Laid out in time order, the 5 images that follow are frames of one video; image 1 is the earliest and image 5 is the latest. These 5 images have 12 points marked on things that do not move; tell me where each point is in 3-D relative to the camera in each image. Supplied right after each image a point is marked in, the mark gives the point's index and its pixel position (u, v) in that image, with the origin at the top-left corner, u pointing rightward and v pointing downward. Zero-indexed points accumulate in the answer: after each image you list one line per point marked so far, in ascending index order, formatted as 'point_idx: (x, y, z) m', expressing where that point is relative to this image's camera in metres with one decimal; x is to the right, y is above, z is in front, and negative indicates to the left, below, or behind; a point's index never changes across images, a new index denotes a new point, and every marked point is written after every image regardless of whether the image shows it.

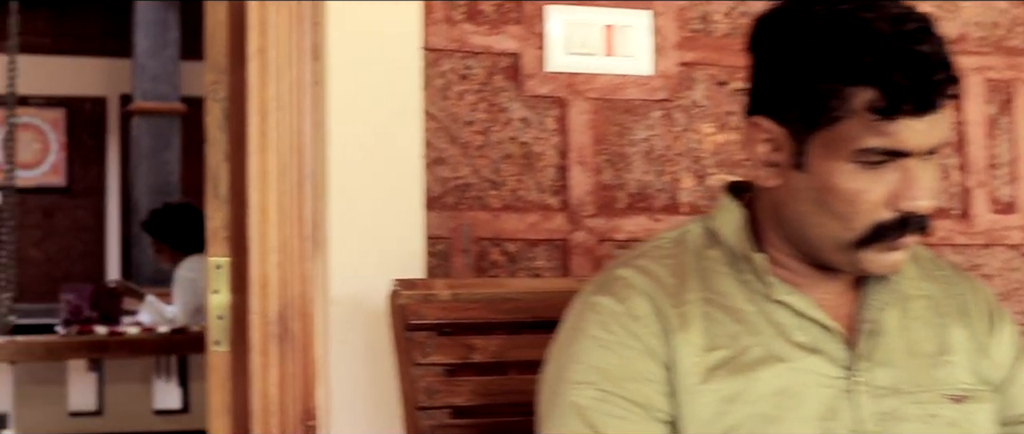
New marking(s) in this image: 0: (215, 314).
0: (-0.3, -0.1, +2.0) m
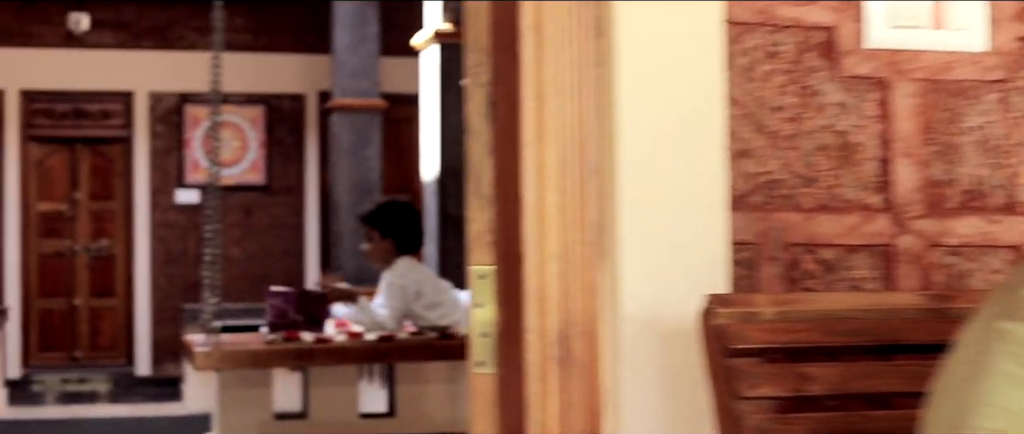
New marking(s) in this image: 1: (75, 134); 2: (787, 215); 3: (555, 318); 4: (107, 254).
0: (0.0, -0.1, +1.7) m
1: (-2.3, +0.4, +9.9) m
2: (+0.2, 0.0, +1.6) m
3: (0.0, -0.1, +1.6) m
4: (-2.2, -0.2, +10.1) m
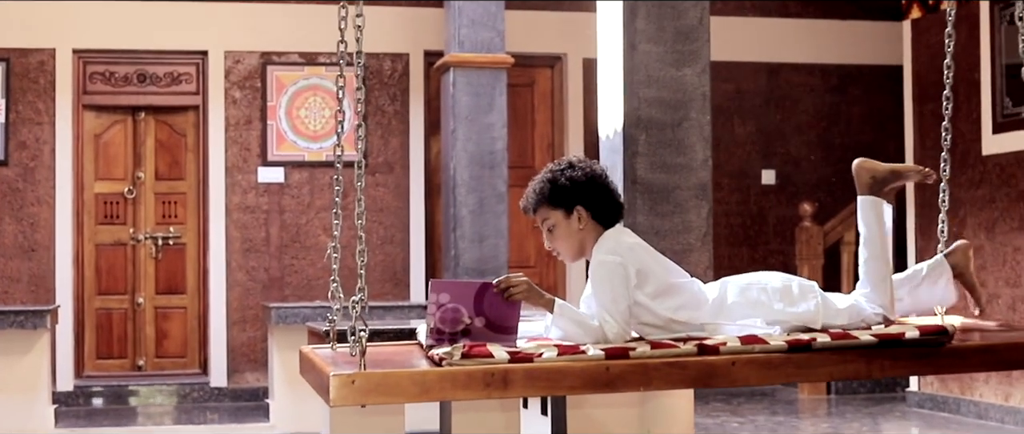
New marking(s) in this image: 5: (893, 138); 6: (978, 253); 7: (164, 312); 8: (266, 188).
0: (+0.4, 0.0, +0.1) m
1: (-1.6, +0.5, +8.3) m
2: (+0.6, +0.1, 0.0) m
3: (+0.4, 0.0, 0.0) m
4: (-1.5, -0.1, +8.5) m
5: (+1.9, +0.4, +9.3) m
6: (+1.8, -0.1, +7.1) m
7: (-1.6, -0.4, +8.6) m
8: (-1.1, +0.1, +8.5) m
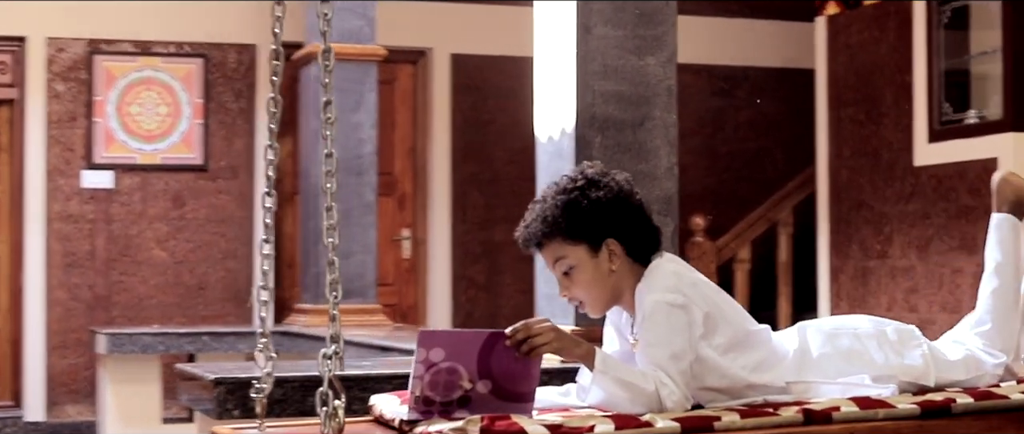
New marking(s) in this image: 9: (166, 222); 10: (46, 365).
0: (+0.7, 0.0, -0.7) m
1: (-2.2, +0.5, +7.2) m
2: (+1.0, +0.1, -0.8) m
3: (+0.8, 0.0, -0.9) m
4: (-2.1, -0.2, +7.4) m
5: (+1.2, +0.3, +8.6) m
6: (+1.3, -0.2, +6.4) m
7: (-2.1, -0.5, +7.5) m
8: (-1.7, +0.1, +7.5) m
9: (-1.1, 0.0, +6.4) m
10: (-1.8, -0.6, +7.4) m
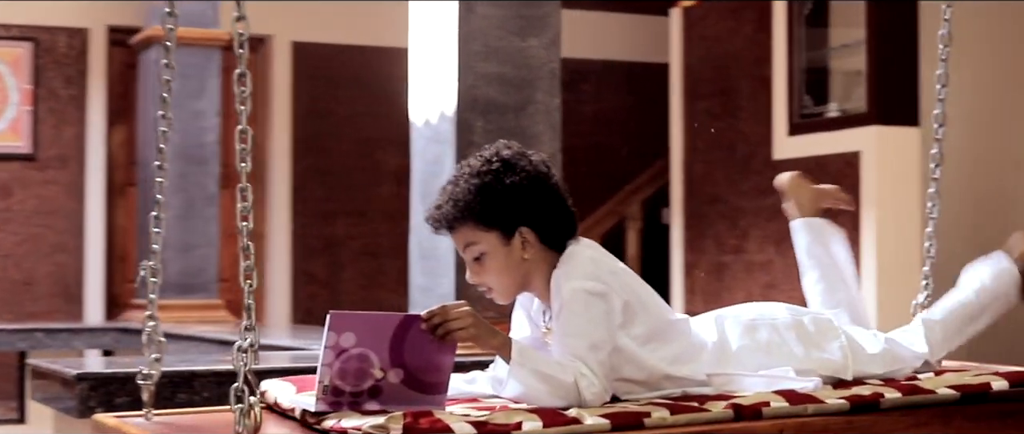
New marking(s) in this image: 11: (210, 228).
0: (+1.0, 0.0, -0.8) m
1: (-2.7, +0.5, +6.8) m
2: (+1.2, +0.1, -0.9) m
3: (+1.1, 0.0, -1.0) m
4: (-2.7, -0.1, +7.0) m
5: (+0.5, +0.3, +8.5) m
6: (+0.8, -0.2, +6.3) m
7: (-2.7, -0.4, +7.0) m
8: (-2.3, +0.1, +7.1) m
9: (-1.6, 0.0, +6.0) m
10: (-2.4, -0.5, +7.0) m
11: (-1.0, 0.0, +6.5) m
